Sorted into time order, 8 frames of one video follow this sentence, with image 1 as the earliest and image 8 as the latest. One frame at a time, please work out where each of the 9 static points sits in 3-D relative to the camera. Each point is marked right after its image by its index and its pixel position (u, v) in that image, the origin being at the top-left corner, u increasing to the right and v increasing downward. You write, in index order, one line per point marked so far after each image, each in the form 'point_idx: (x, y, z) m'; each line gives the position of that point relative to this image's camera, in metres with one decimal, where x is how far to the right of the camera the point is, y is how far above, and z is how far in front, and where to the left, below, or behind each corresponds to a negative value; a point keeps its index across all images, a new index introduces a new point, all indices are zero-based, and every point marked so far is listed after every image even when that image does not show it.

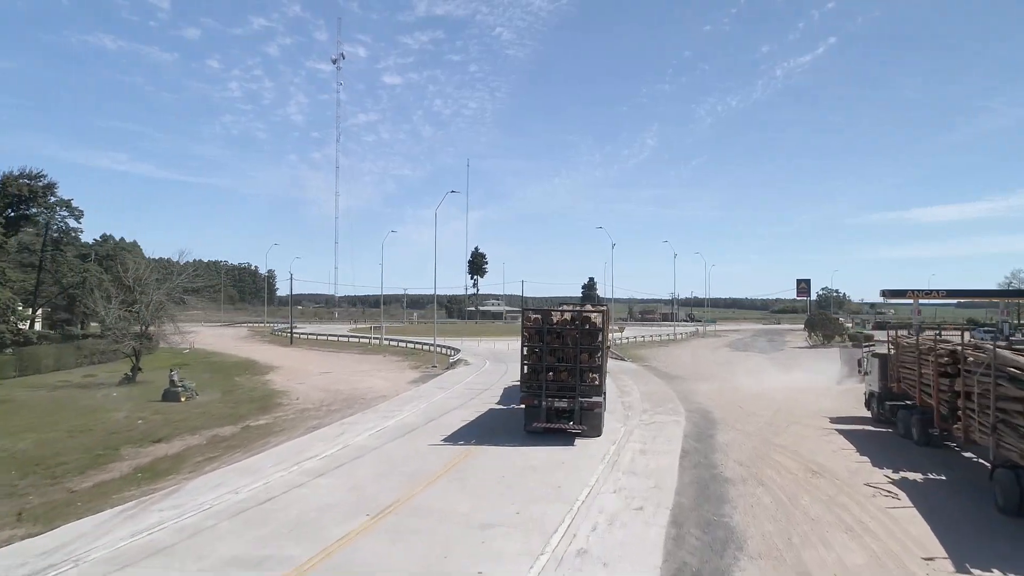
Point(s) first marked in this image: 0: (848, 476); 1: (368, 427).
0: (+6.8, -3.8, +14.5) m
1: (-4.0, -3.8, +19.4) m
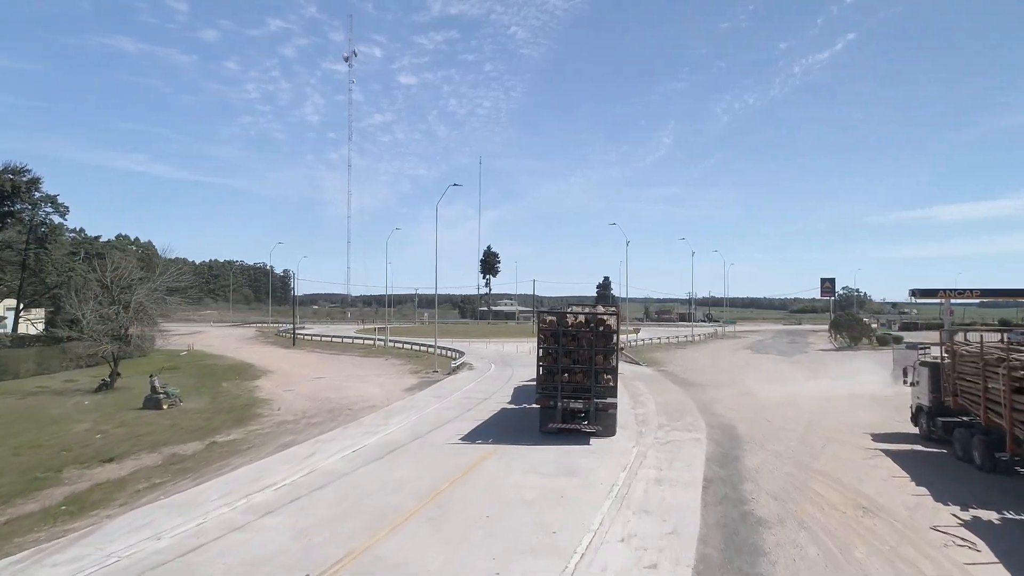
0: (+6.7, -3.8, +12.0) m
1: (-4.0, -3.8, +17.1) m
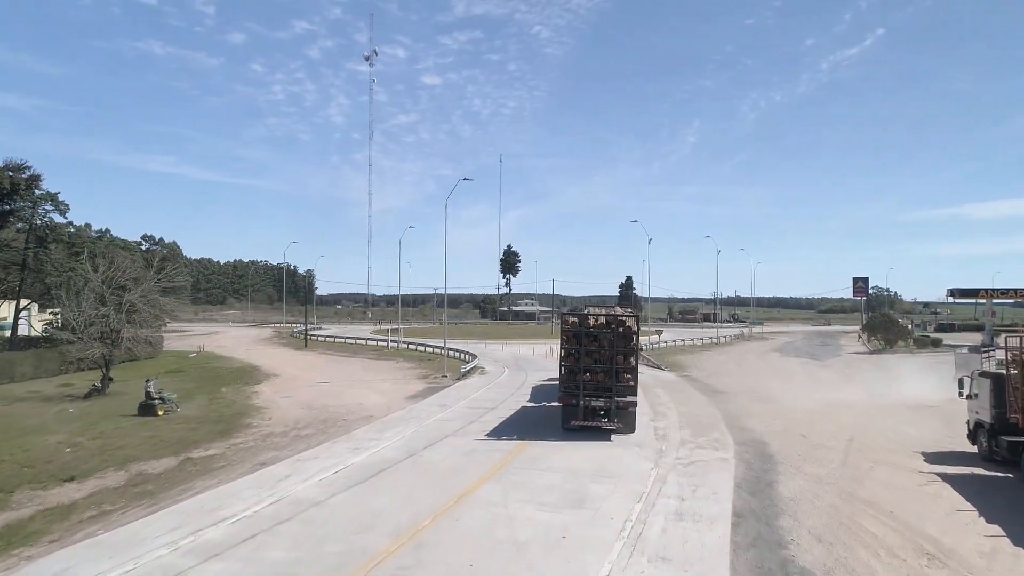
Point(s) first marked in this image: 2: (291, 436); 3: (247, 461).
0: (+6.5, -3.9, +9.9) m
1: (-4.0, -3.8, +15.3) m
2: (-6.0, -4.0, +19.3) m
3: (-6.0, -3.9, +16.3) m
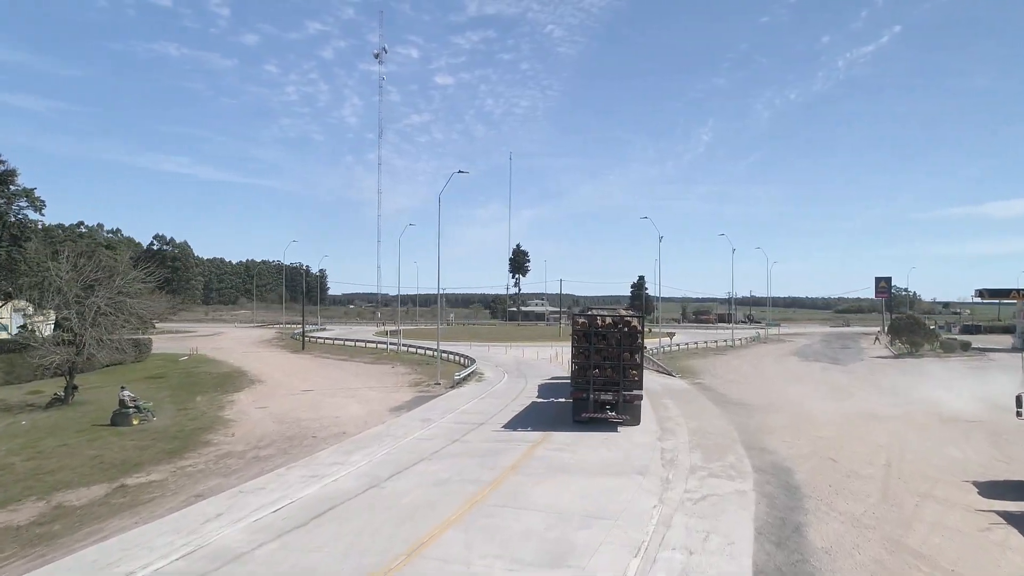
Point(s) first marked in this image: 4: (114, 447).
0: (+6.0, -3.9, +7.4) m
1: (-4.4, -3.8, +13.0) m
2: (-6.3, -4.1, +17.1) m
3: (-6.4, -4.0, +14.1) m
4: (-10.5, -4.2, +18.8) m
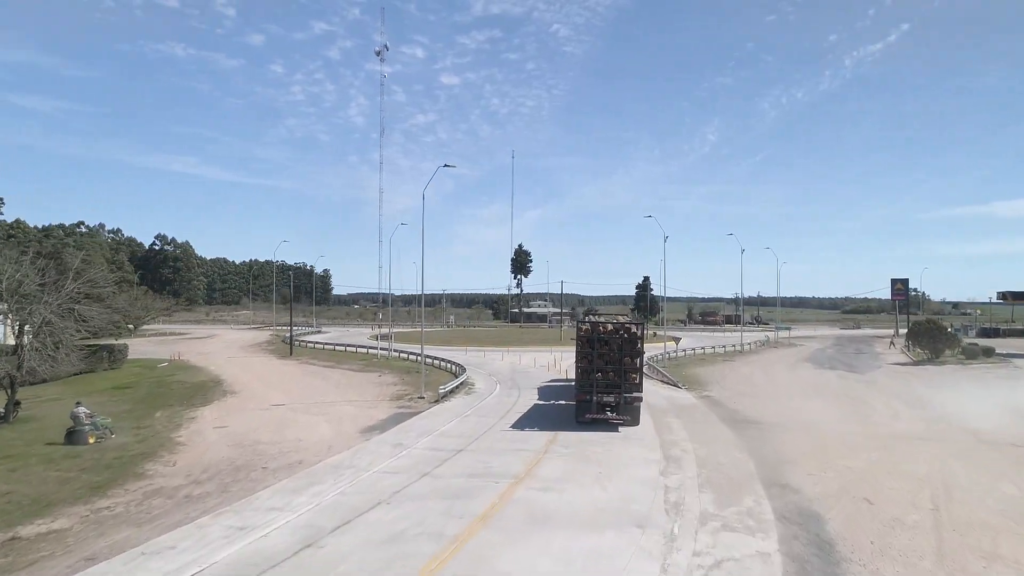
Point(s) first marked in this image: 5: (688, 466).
0: (+5.5, -4.1, +4.8) m
1: (-4.9, -4.0, +10.5) m
2: (-6.8, -4.2, +14.6) m
3: (-6.9, -4.2, +11.6) m
4: (-10.9, -4.4, +16.3) m
5: (+4.0, -4.0, +16.2) m
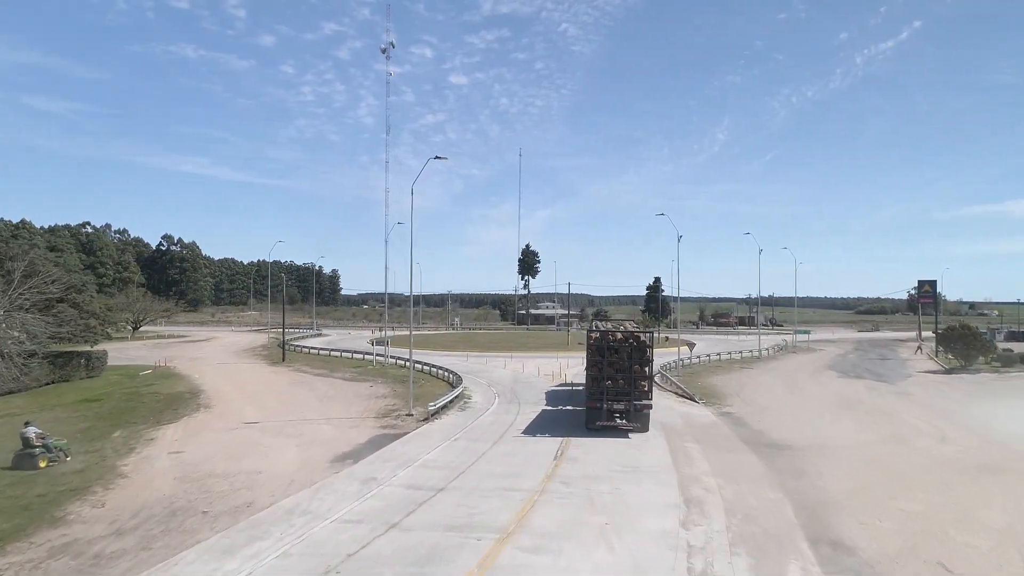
0: (+5.1, -4.3, +2.0) m
1: (-5.2, -4.2, +7.8) m
2: (-7.0, -4.4, +11.9) m
3: (-7.2, -4.4, +8.9) m
4: (-11.1, -4.6, +13.7) m
5: (+3.8, -4.2, +13.4) m
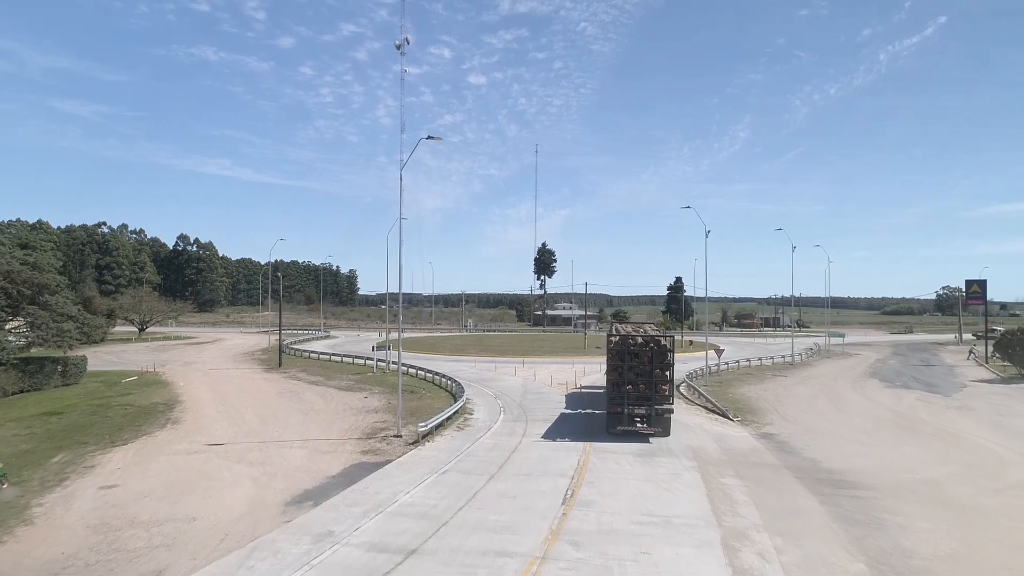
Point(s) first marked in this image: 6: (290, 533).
0: (+4.7, -4.3, -1.7) m
1: (-5.5, -4.2, +4.4) m
2: (-7.2, -4.5, +8.6) m
3: (-7.4, -4.4, +5.5) m
4: (-11.3, -4.6, +10.5) m
5: (+3.6, -4.2, +9.7) m
6: (-3.9, -4.3, +12.5) m
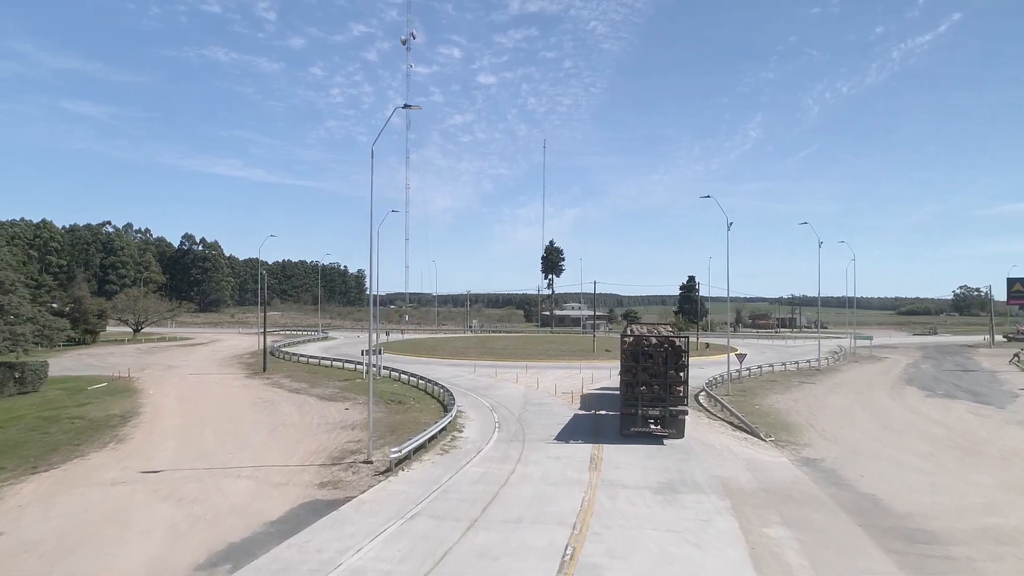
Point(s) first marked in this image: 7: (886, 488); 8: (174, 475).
0: (+4.2, -4.2, -5.3) m
1: (-5.9, -4.2, +1.0) m
2: (-7.6, -4.4, +5.2) m
3: (-7.9, -4.3, +2.1) m
4: (-11.6, -4.5, +7.1) m
5: (+3.2, -4.2, +6.2) m
6: (-4.2, -4.3, +9.0) m
7: (+8.6, -4.6, +16.4) m
8: (-8.3, -4.6, +17.5) m
